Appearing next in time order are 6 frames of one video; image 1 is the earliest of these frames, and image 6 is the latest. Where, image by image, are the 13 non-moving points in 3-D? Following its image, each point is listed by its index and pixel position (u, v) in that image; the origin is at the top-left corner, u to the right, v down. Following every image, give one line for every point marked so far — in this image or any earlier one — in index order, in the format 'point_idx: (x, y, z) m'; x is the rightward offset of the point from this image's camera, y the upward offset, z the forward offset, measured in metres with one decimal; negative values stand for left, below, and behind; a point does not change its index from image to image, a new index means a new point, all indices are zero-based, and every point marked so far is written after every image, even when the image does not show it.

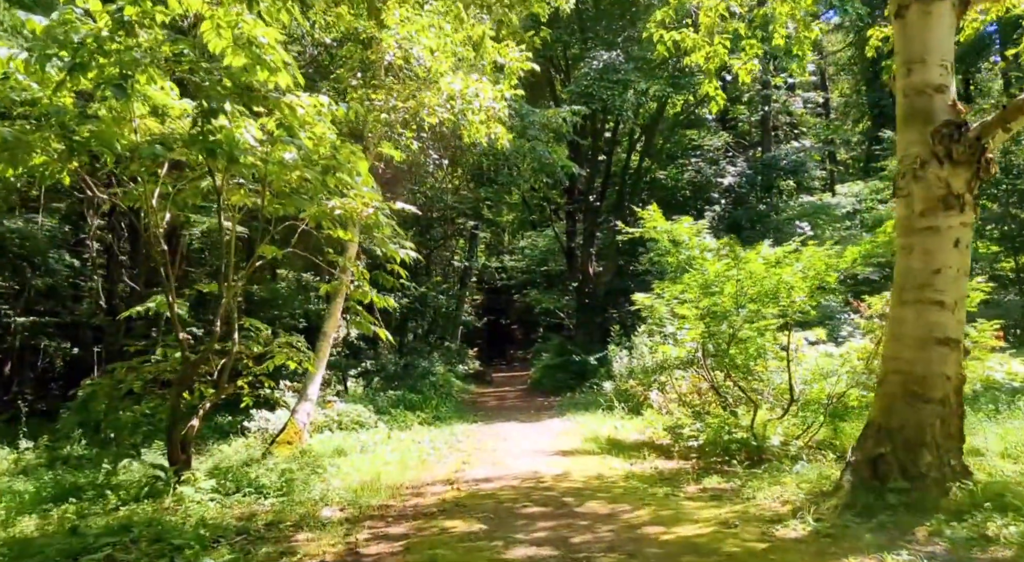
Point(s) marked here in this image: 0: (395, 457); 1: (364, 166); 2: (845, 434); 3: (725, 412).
0: (-1.3, -2.1, +9.7) m
1: (-1.3, +0.9, +7.1) m
2: (+3.2, -1.5, +8.3) m
3: (+2.2, -1.4, +8.8) m
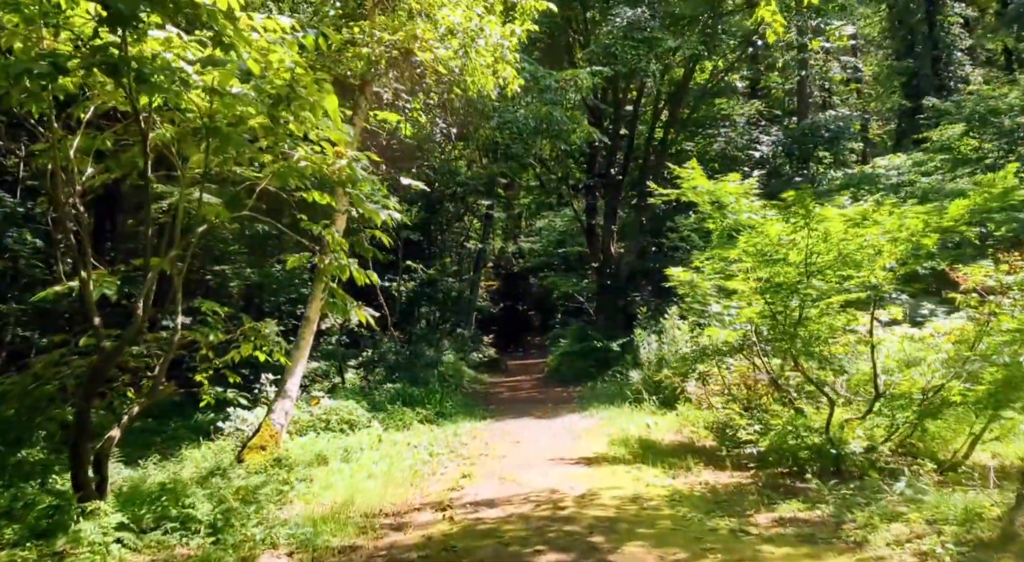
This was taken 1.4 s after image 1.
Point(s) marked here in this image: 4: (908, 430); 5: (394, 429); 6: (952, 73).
0: (-1.2, -1.8, +8.1) m
1: (-1.2, +1.2, +5.4) m
2: (+3.3, -1.2, +6.6) m
3: (+2.3, -1.1, +7.1) m
4: (+3.1, -1.2, +6.5) m
5: (-1.6, -2.1, +11.7) m
6: (+10.0, +4.7, +19.1) m
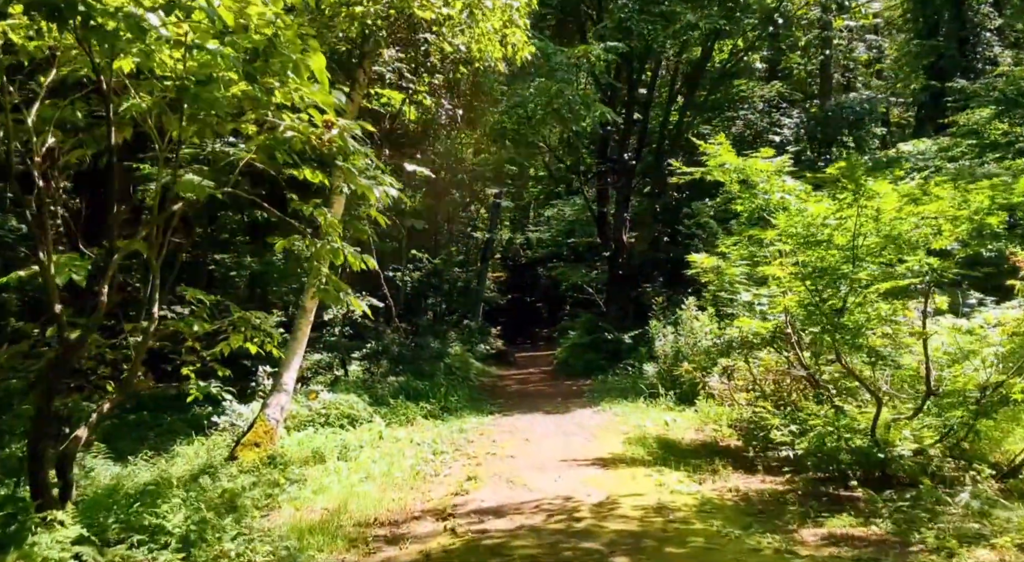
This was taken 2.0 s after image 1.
0: (-1.1, -1.7, +7.5) m
1: (-1.2, +1.3, +4.8) m
2: (+3.4, -1.1, +6.0) m
3: (+2.4, -1.0, +6.5) m
4: (+3.2, -1.1, +5.9) m
5: (-1.5, -1.9, +11.1) m
6: (+10.2, +4.9, +18.4) m
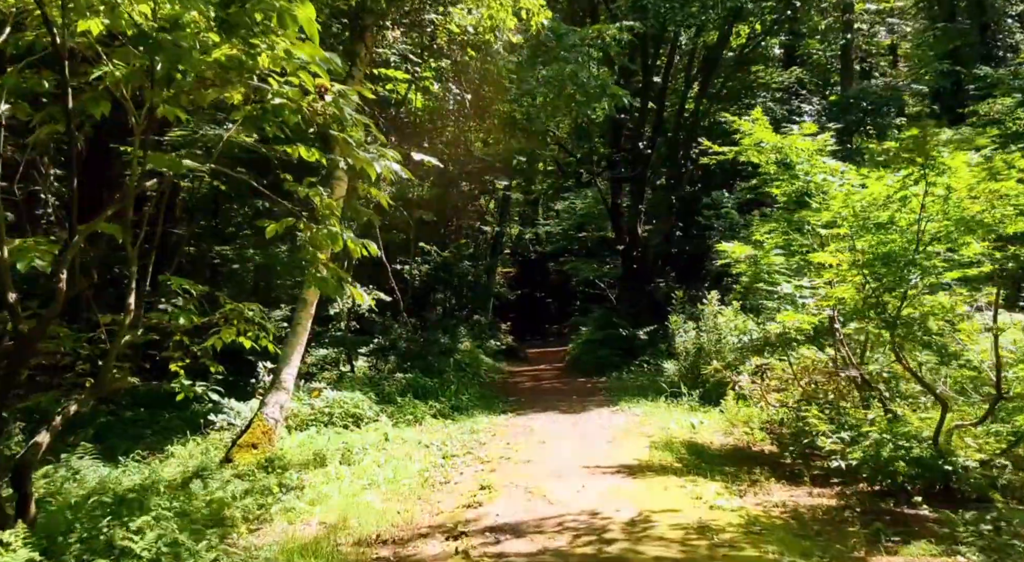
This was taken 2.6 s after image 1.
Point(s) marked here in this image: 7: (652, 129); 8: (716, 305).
0: (-1.0, -1.6, +6.9) m
1: (-1.1, +1.3, +4.2) m
2: (+3.5, -1.1, +5.3) m
3: (+2.5, -0.9, +5.8) m
4: (+3.3, -1.0, +5.3) m
5: (-1.4, -1.8, +10.5) m
6: (+10.5, +5.0, +17.6) m
7: (+3.3, +3.5, +19.5) m
8: (+2.9, -0.3, +11.9) m
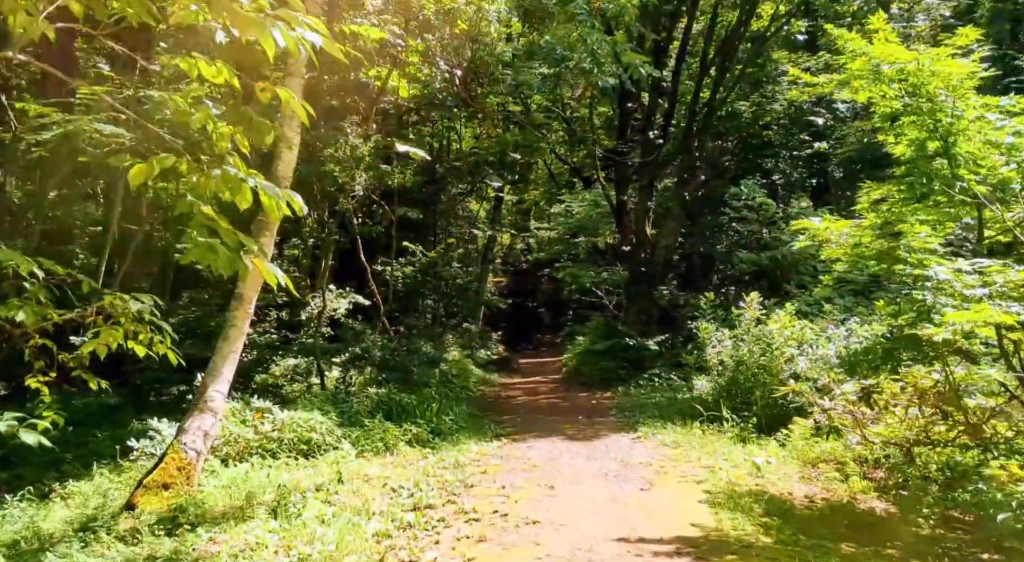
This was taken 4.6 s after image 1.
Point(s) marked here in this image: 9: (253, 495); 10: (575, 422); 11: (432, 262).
0: (-1.0, -1.5, +4.6) m
1: (-1.0, +1.5, +2.0) m
2: (+3.5, -1.0, +3.1) m
3: (+2.5, -0.8, +3.6) m
4: (+3.3, -0.9, +3.0) m
5: (-1.4, -1.7, +8.2) m
6: (+10.5, +4.9, +15.5) m
7: (+3.2, +3.5, +17.3) m
8: (+2.9, -0.3, +9.6) m
9: (-1.9, -1.6, +6.2) m
10: (+0.9, -2.0, +12.0) m
11: (-1.6, +0.4, +16.6) m
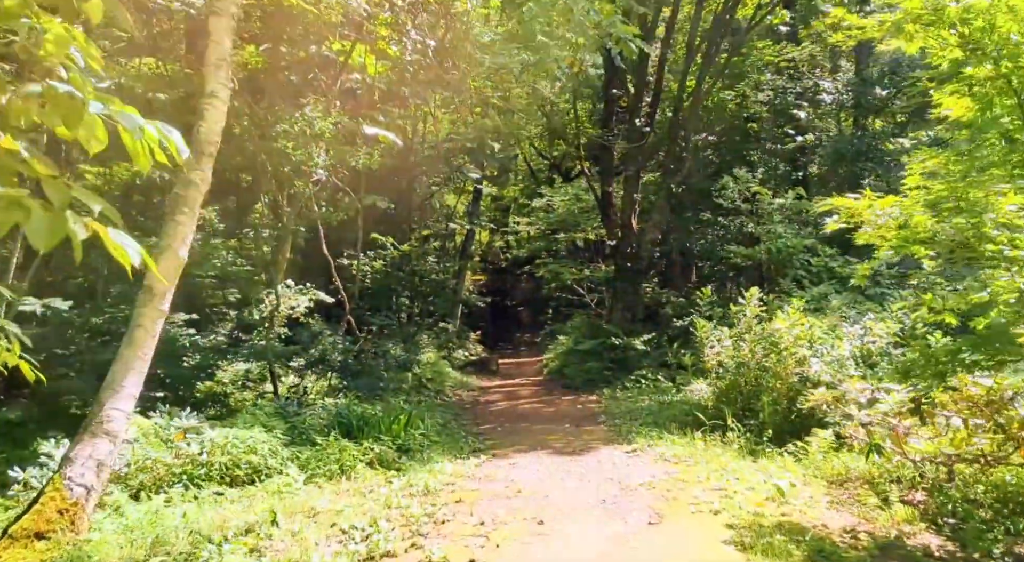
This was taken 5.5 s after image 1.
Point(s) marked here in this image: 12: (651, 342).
0: (-1.1, -1.4, +3.3) m
1: (-1.0, +1.6, +0.6) m
2: (+3.5, -0.9, +1.9) m
3: (+2.5, -0.7, +2.4) m
4: (+3.3, -0.8, +1.8) m
5: (-1.5, -1.6, +6.9) m
6: (+10.1, +5.0, +14.5) m
7: (+2.8, +3.5, +16.1) m
8: (+2.7, -0.2, +8.4) m
9: (-2.0, -1.6, +4.8) m
10: (+0.6, -1.9, +10.7) m
11: (-2.0, +0.5, +15.2) m
12: (+2.6, -1.1, +14.7) m
